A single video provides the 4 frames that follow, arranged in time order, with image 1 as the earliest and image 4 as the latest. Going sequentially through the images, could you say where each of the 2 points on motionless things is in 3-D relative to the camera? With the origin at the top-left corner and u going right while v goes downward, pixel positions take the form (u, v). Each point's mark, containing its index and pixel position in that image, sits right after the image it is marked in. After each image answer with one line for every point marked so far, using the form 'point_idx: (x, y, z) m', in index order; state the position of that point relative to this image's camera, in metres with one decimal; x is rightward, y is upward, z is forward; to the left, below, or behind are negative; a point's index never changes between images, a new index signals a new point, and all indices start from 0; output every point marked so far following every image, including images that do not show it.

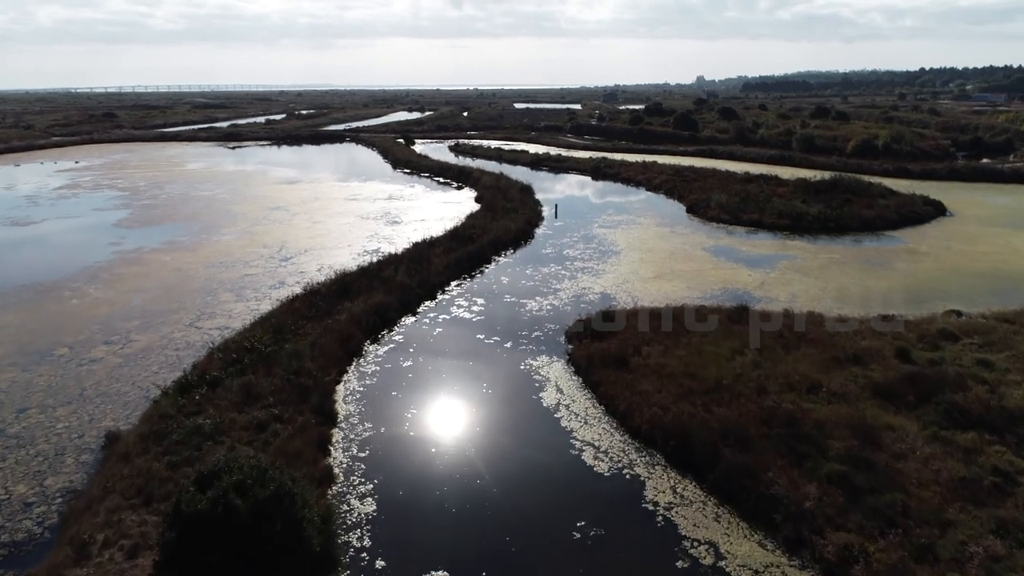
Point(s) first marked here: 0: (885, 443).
0: (+4.7, -1.9, +8.7) m
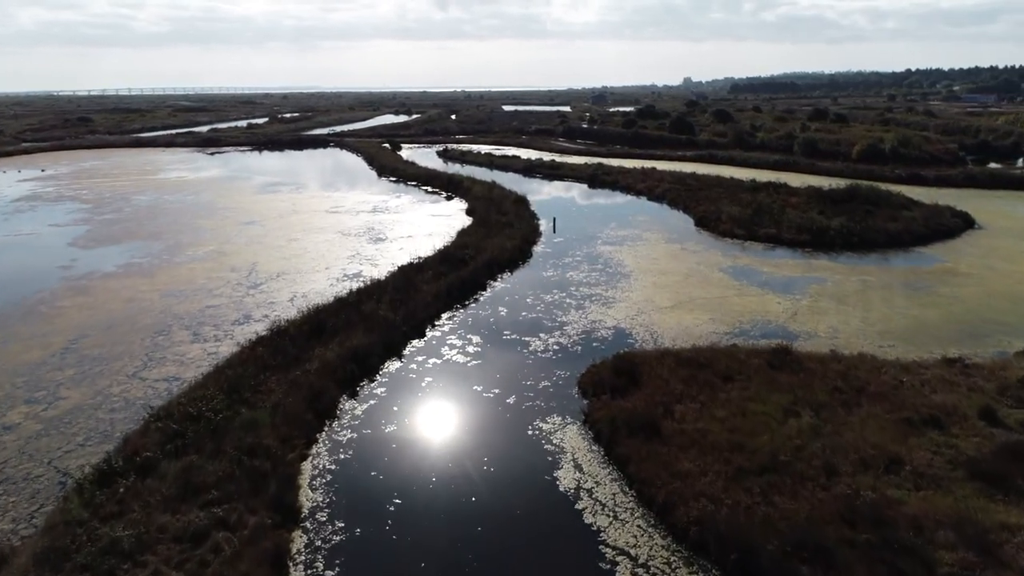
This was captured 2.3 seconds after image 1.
0: (+4.8, -2.6, +6.7) m
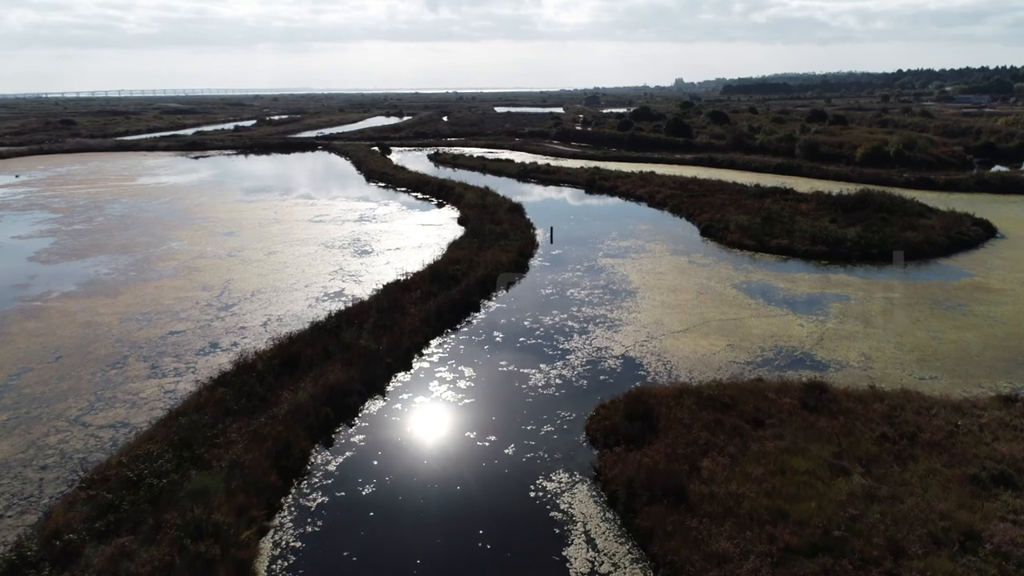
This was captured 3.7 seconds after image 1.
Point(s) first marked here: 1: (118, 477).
0: (+4.9, -3.0, +5.4) m
1: (-4.5, -2.1, +7.9) m
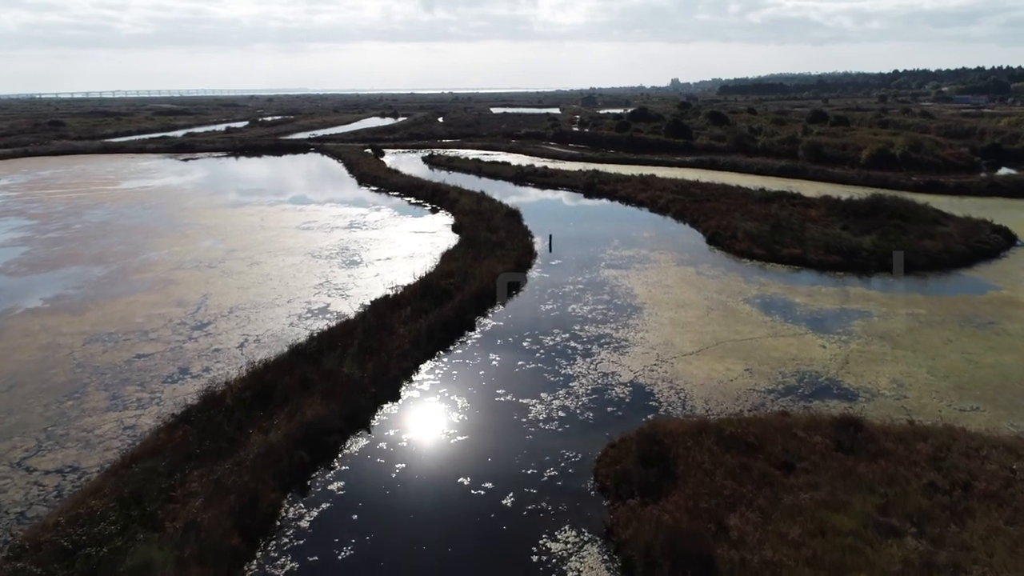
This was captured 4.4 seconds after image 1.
0: (+4.9, -3.3, +4.3) m
1: (-4.5, -2.5, +6.7) m
